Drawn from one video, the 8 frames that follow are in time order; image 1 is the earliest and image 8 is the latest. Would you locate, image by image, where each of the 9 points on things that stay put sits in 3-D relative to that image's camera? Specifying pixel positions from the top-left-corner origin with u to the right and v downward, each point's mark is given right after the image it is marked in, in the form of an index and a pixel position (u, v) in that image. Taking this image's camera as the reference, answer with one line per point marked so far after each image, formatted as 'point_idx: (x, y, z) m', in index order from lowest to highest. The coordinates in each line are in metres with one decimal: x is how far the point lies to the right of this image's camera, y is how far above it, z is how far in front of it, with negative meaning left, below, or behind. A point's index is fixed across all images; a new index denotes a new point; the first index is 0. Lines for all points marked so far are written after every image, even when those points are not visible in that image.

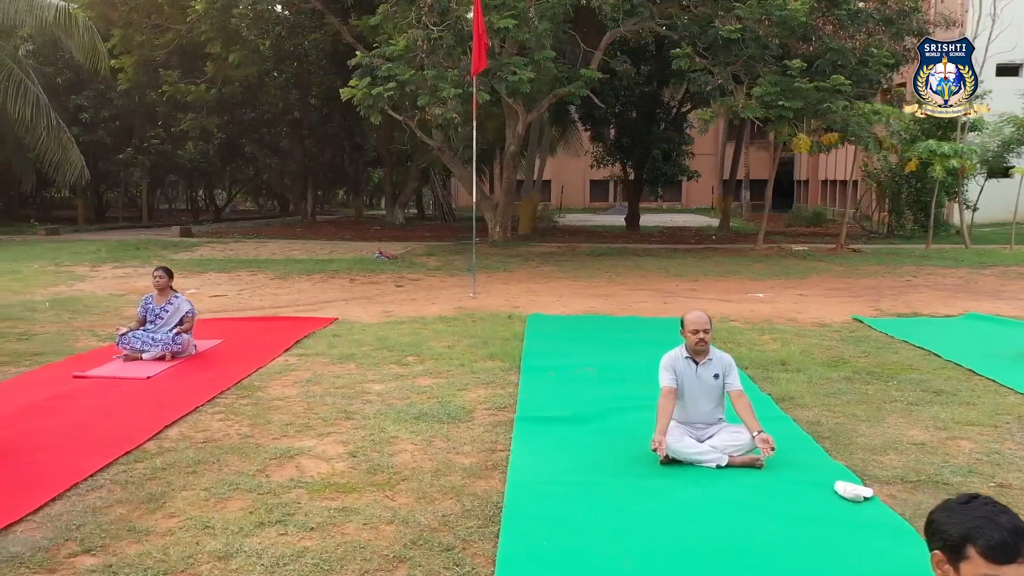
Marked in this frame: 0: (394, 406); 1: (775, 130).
0: (-0.8, -0.8, +5.4) m
1: (+4.0, +2.4, +12.2) m
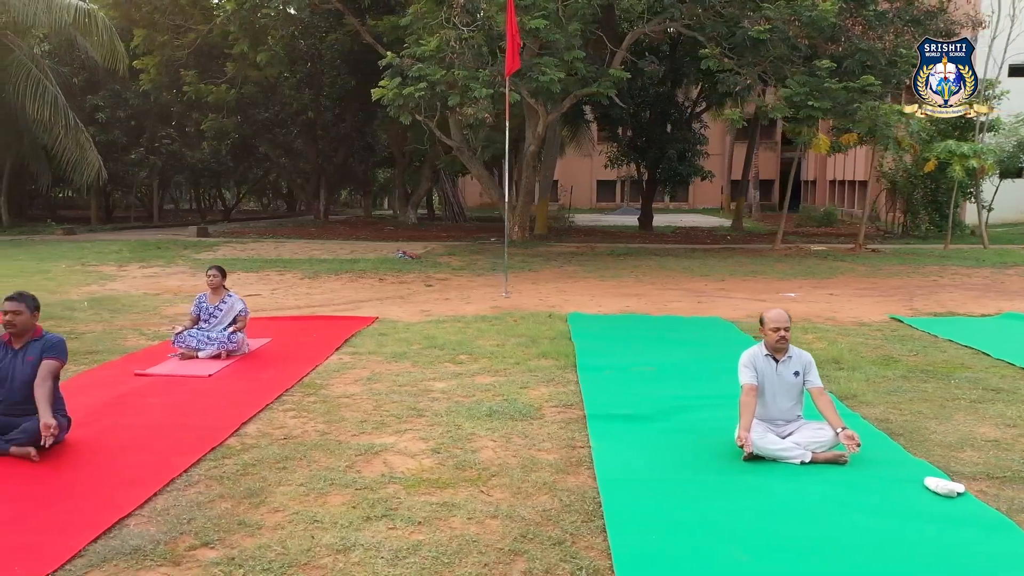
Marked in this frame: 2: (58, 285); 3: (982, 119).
0: (-0.3, -0.8, +5.5) m
1: (+4.4, +2.4, +12.2) m
2: (-6.5, 0.0, +11.5) m
3: (+10.0, +3.6, +17.1) m
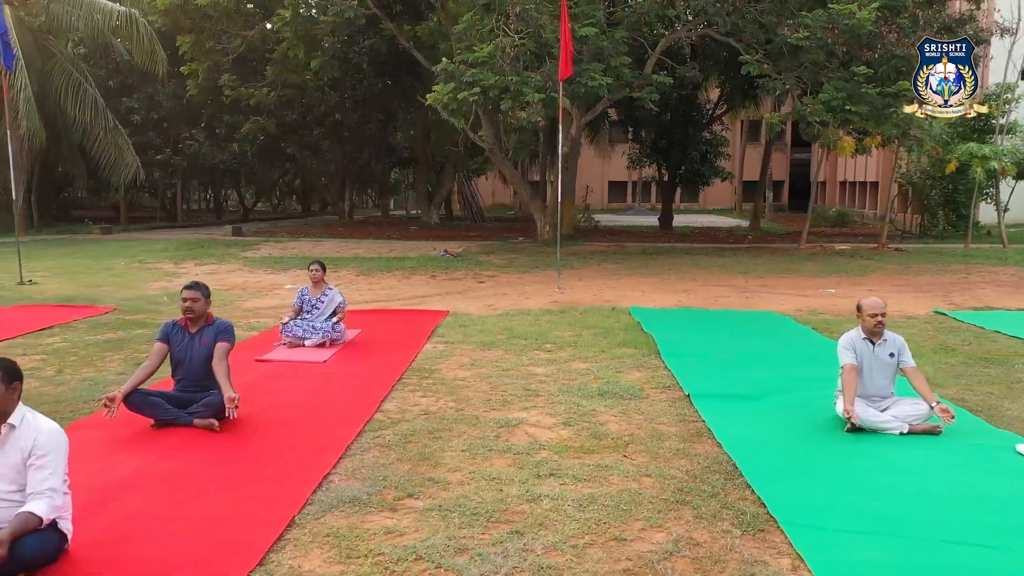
0: (+0.4, -0.7, +6.0) m
1: (+5.2, +2.5, +12.7) m
2: (-5.7, +0.1, +12.0) m
3: (+10.8, +3.7, +17.6) m
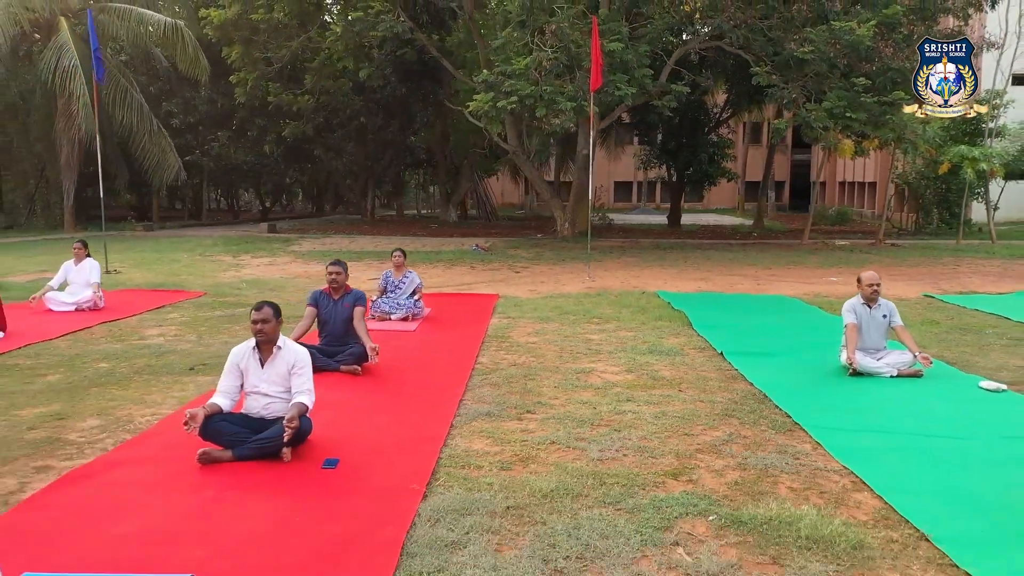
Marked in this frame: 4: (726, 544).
0: (+1.0, -0.5, +7.4) m
1: (+5.8, +2.7, +14.1) m
2: (-5.2, +0.3, +13.3) m
3: (+11.3, +3.8, +19.0) m
4: (+0.8, -1.0, +3.2) m
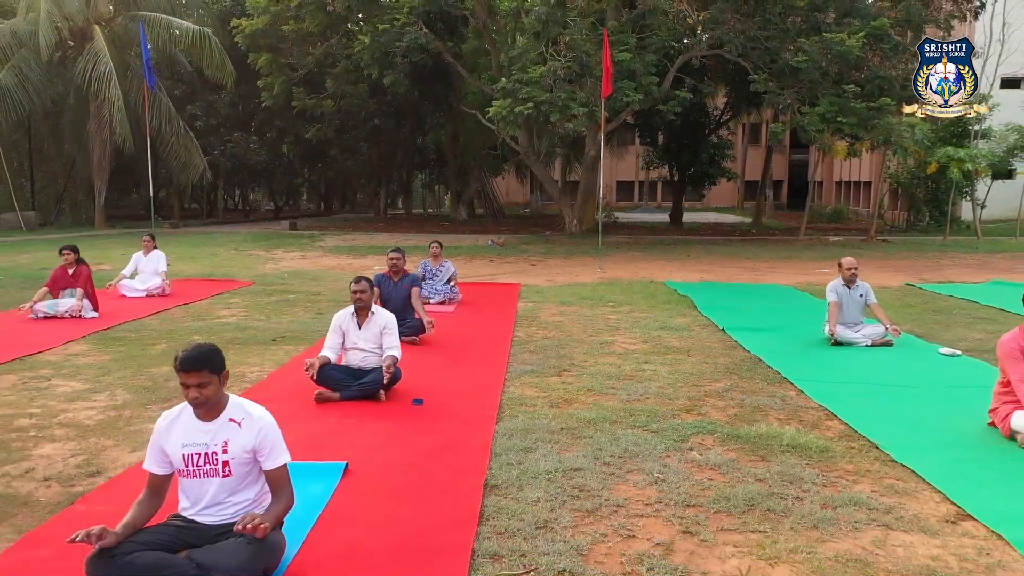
0: (+1.3, -0.4, +8.5) m
1: (+6.1, +2.8, +15.2) m
2: (-4.9, +0.4, +14.4) m
3: (+11.6, +4.0, +20.1) m
4: (+1.2, -0.9, +4.3) m
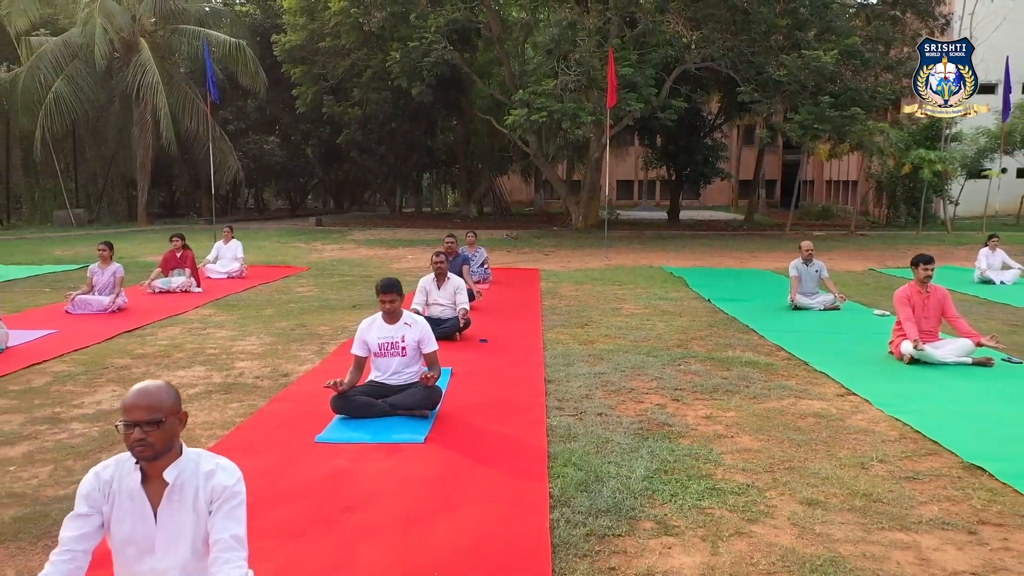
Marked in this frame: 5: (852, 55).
0: (+1.7, -0.1, +10.5) m
1: (+6.4, +3.1, +17.2) m
2: (-4.5, +0.7, +16.4) m
3: (+11.9, +4.3, +22.1) m
4: (+1.5, -0.6, +6.3) m
5: (+7.6, +5.2, +17.8) m
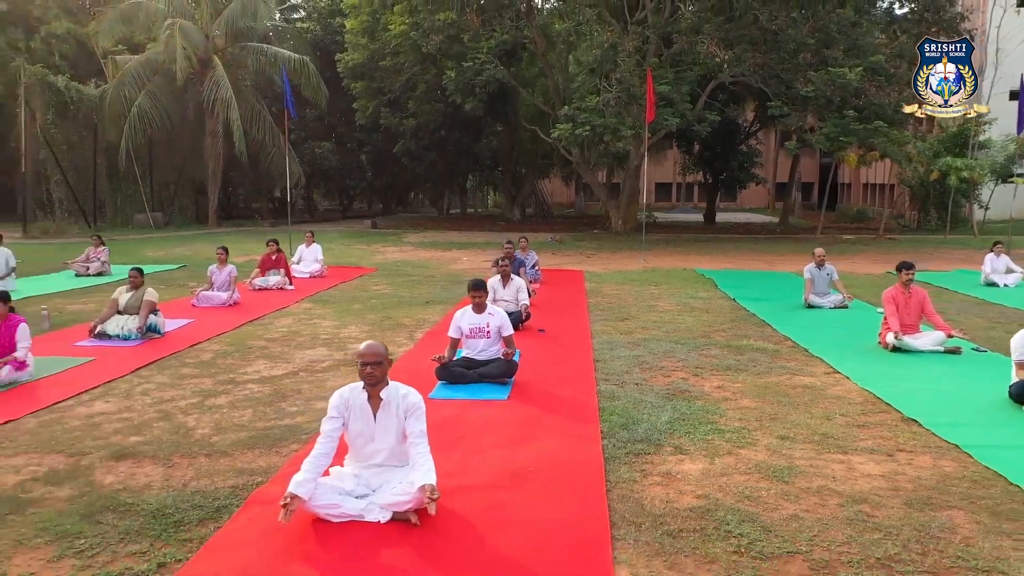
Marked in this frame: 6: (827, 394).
0: (+2.4, -0.1, +11.9) m
1: (+7.4, +3.1, +18.4) m
2: (-3.5, +0.7, +18.2) m
3: (+13.2, +4.2, +23.1) m
4: (+2.0, -0.6, +7.8) m
5: (+8.6, +5.2, +19.0) m
6: (+2.4, -0.8, +6.1) m
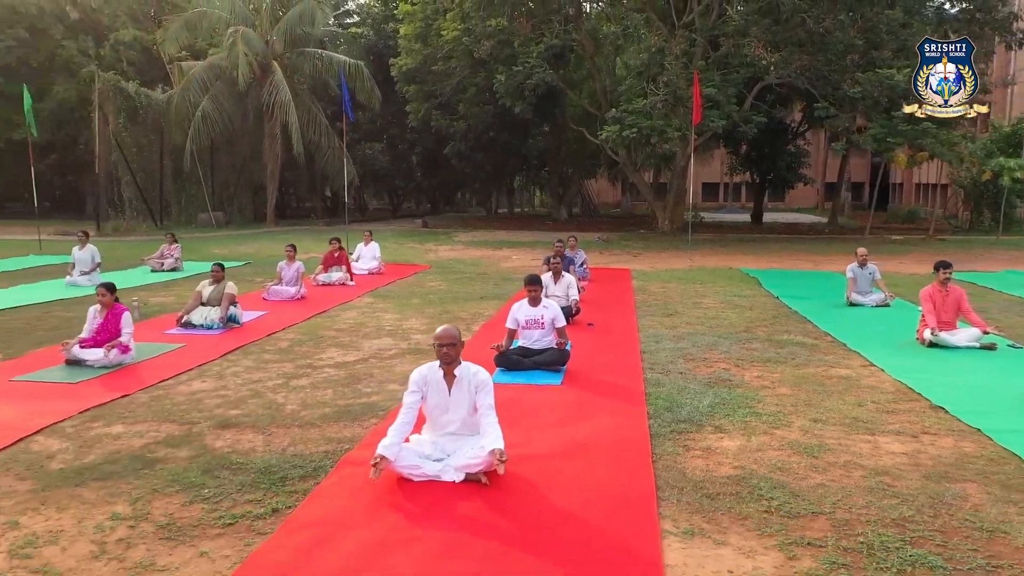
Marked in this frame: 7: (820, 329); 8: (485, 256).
0: (+3.2, -0.1, +12.3) m
1: (+8.6, +3.1, +18.5) m
2: (-2.4, +0.8, +18.9) m
3: (+14.6, +4.2, +22.8) m
4: (+2.6, -0.6, +8.2) m
5: (+9.8, +5.1, +19.0) m
6: (+2.8, -0.8, +6.5) m
7: (+3.5, -0.5, +9.2) m
8: (-0.6, +0.7, +18.5) m
